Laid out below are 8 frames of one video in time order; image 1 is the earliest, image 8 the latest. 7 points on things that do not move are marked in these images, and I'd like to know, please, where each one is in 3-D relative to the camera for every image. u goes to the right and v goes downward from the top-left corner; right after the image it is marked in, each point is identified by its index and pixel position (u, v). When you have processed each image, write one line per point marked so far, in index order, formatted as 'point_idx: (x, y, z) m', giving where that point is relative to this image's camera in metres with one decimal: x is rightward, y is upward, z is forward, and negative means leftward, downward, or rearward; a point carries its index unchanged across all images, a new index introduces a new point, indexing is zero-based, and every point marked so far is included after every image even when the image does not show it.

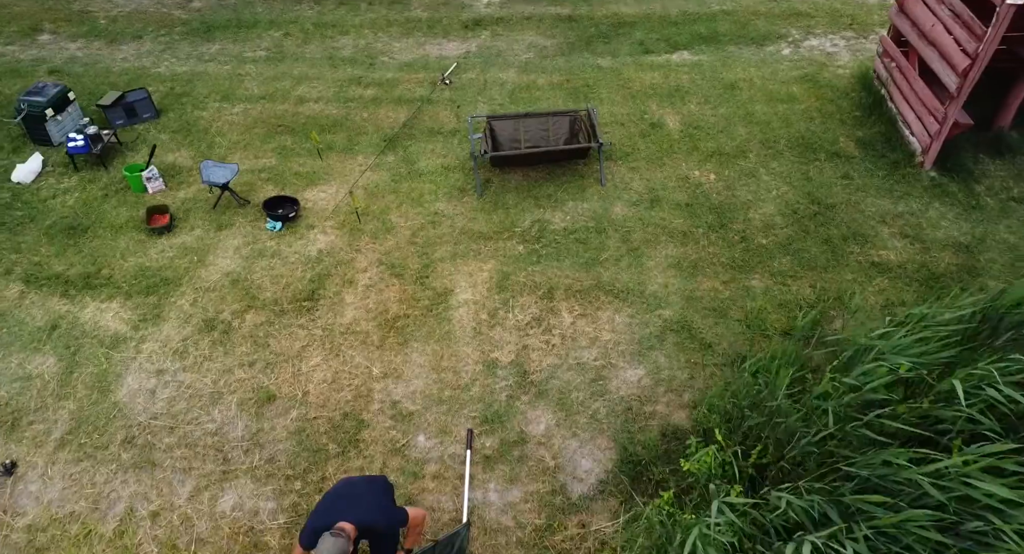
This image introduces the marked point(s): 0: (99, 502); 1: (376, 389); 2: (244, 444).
0: (-2.3, -1.2, +4.1) m
1: (-0.8, -0.7, +4.5) m
2: (-1.5, -1.0, +4.3) m
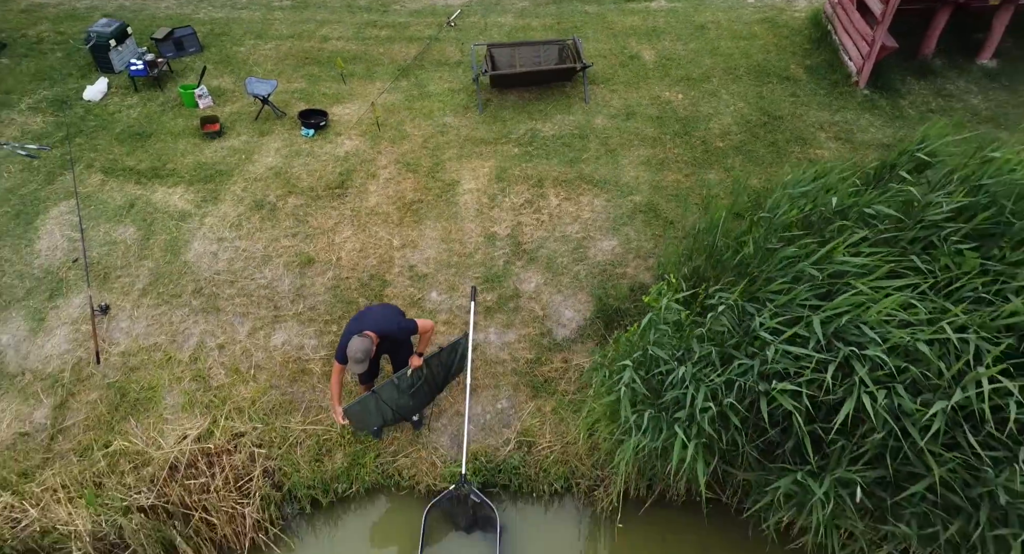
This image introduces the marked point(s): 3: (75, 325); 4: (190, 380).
0: (-2.3, -0.4, +5.1) m
1: (-0.8, +0.2, +5.5) m
2: (-1.6, -0.1, +5.3) m
3: (-3.0, -0.3, +5.1) m
4: (-2.1, -0.7, +5.0) m
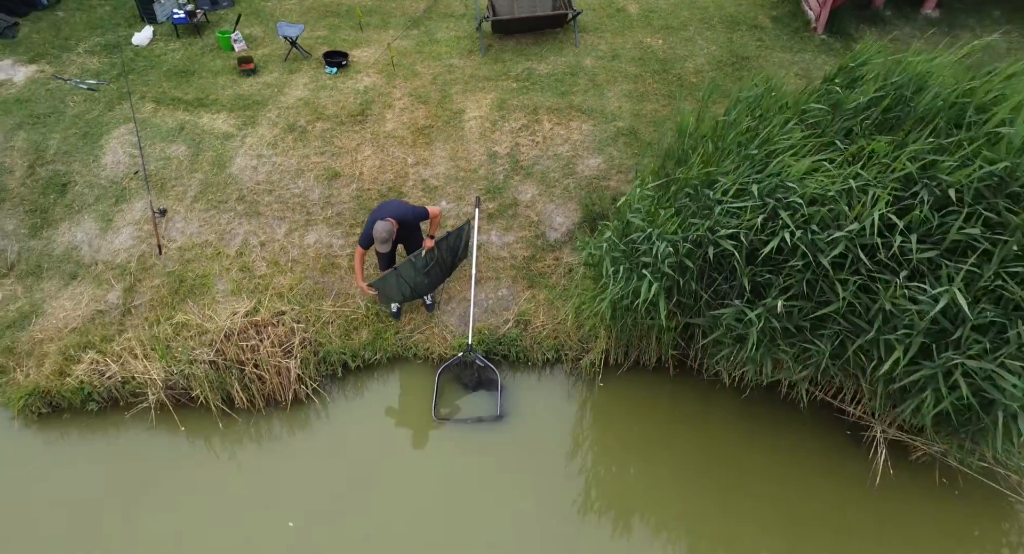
0: (-2.3, +0.3, +6.0) m
1: (-0.9, +0.9, +6.4) m
2: (-1.6, +0.6, +6.2) m
3: (-3.0, +0.4, +6.0) m
4: (-2.1, +0.1, +5.8) m
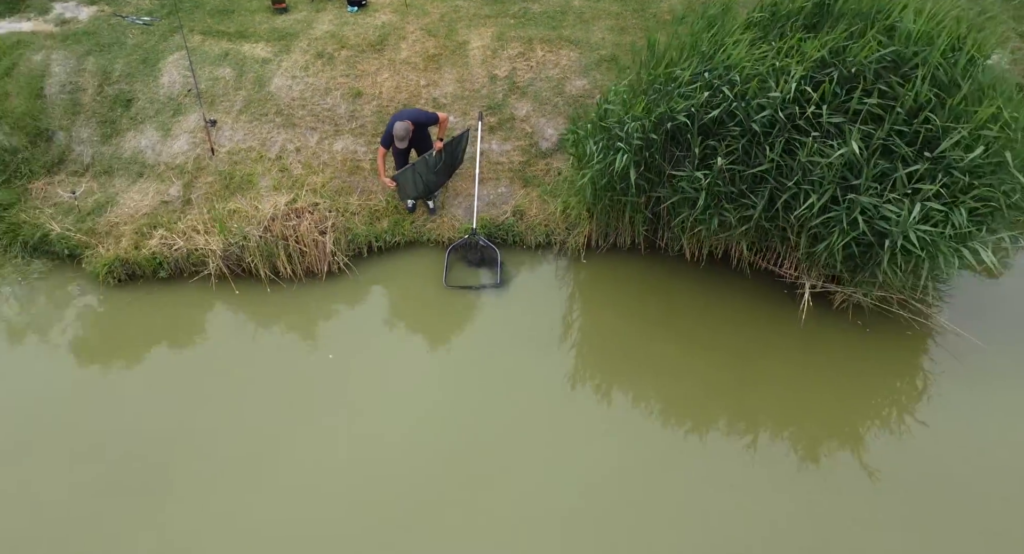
0: (-2.3, +1.3, +7.1) m
1: (-0.9, +1.8, +7.4) m
2: (-1.6, +1.6, +7.2) m
3: (-3.0, +1.3, +7.0) m
4: (-2.2, +1.0, +6.9) m
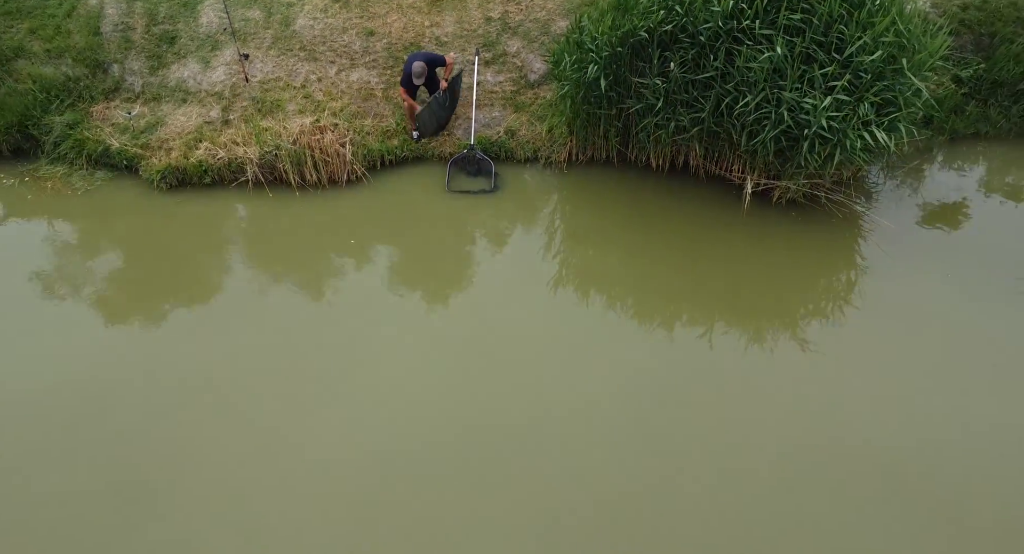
0: (-2.4, +2.2, +8.2) m
1: (-1.0, +2.8, +8.5) m
2: (-1.7, +2.5, +8.4) m
3: (-3.1, +2.3, +8.1) m
4: (-2.2, +1.9, +8.0) m
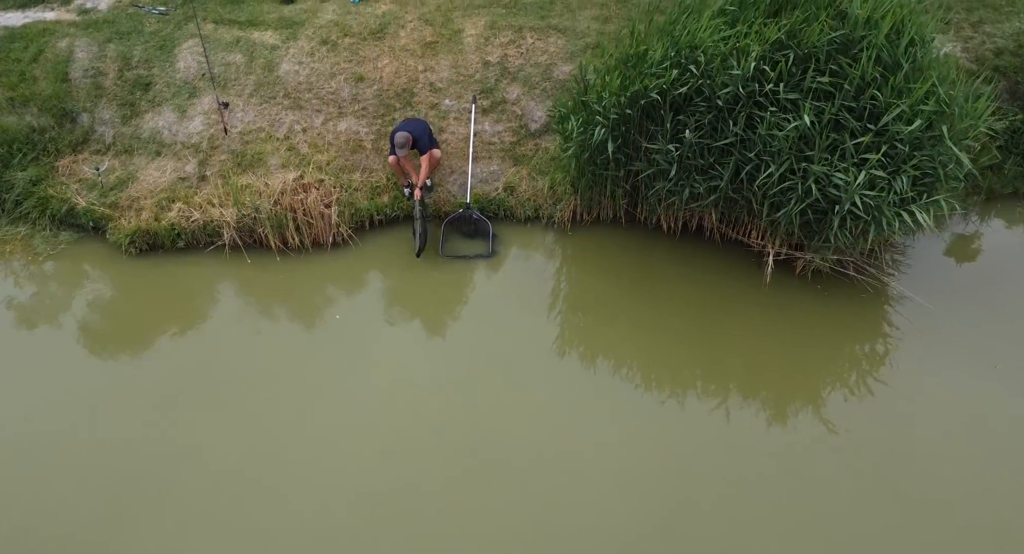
0: (-2.4, +1.6, +7.6) m
1: (-1.0, +2.1, +8.0) m
2: (-1.7, +1.8, +7.8) m
3: (-3.1, +1.6, +7.6) m
4: (-2.3, +1.3, +7.4) m
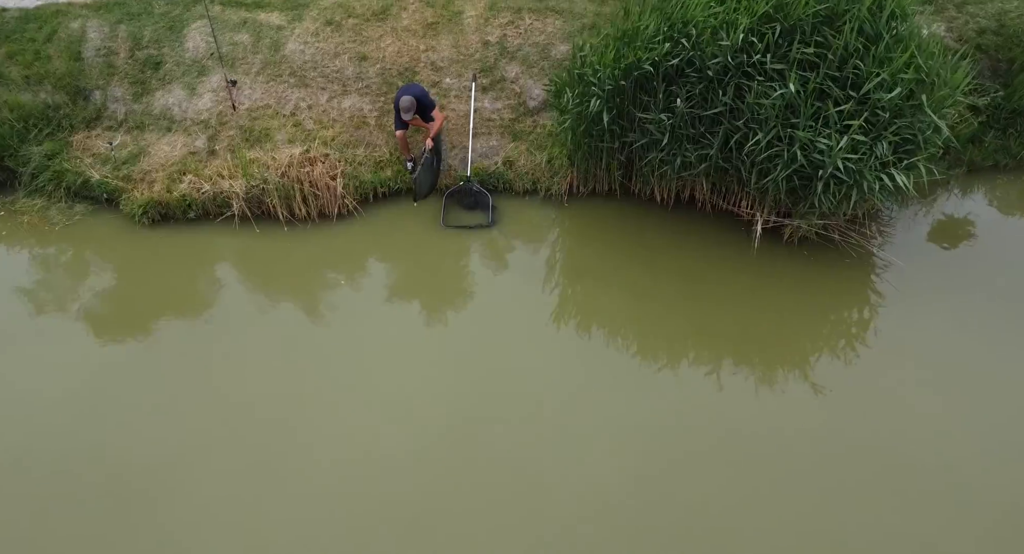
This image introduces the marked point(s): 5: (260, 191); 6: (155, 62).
0: (-2.4, +1.9, +7.8) m
1: (-1.0, +2.4, +8.2) m
2: (-1.7, +2.1, +8.0) m
3: (-3.1, +1.9, +7.8) m
4: (-2.3, +1.6, +7.7) m
5: (-2.4, +0.8, +7.1) m
6: (-3.8, +2.3, +8.0) m
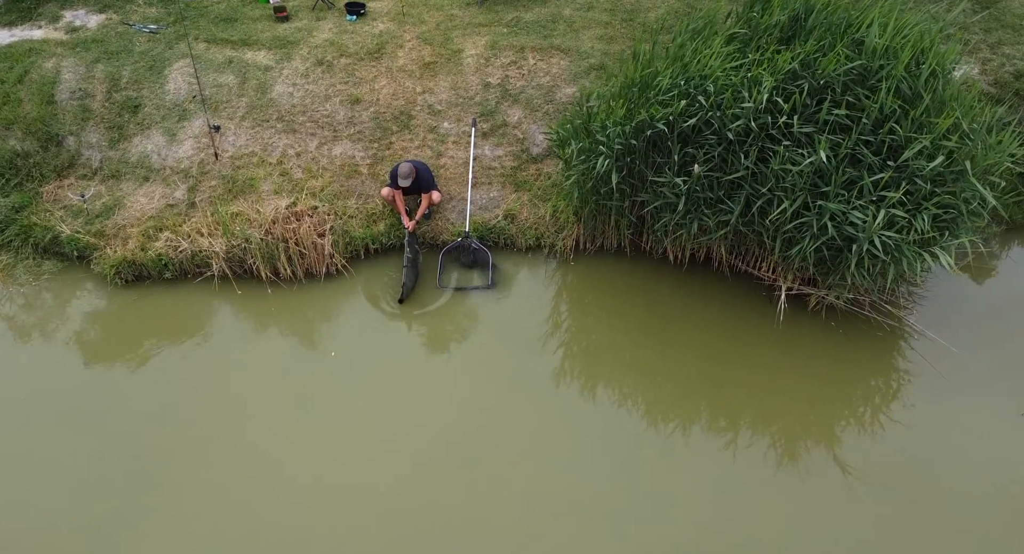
0: (-2.4, +1.3, +7.3) m
1: (-1.0, +1.8, +7.7) m
2: (-1.7, +1.6, +7.5) m
3: (-3.1, +1.4, +7.3) m
4: (-2.2, +1.0, +7.2) m
5: (-2.4, +0.2, +6.6) m
6: (-3.8, +1.7, +7.5) m
